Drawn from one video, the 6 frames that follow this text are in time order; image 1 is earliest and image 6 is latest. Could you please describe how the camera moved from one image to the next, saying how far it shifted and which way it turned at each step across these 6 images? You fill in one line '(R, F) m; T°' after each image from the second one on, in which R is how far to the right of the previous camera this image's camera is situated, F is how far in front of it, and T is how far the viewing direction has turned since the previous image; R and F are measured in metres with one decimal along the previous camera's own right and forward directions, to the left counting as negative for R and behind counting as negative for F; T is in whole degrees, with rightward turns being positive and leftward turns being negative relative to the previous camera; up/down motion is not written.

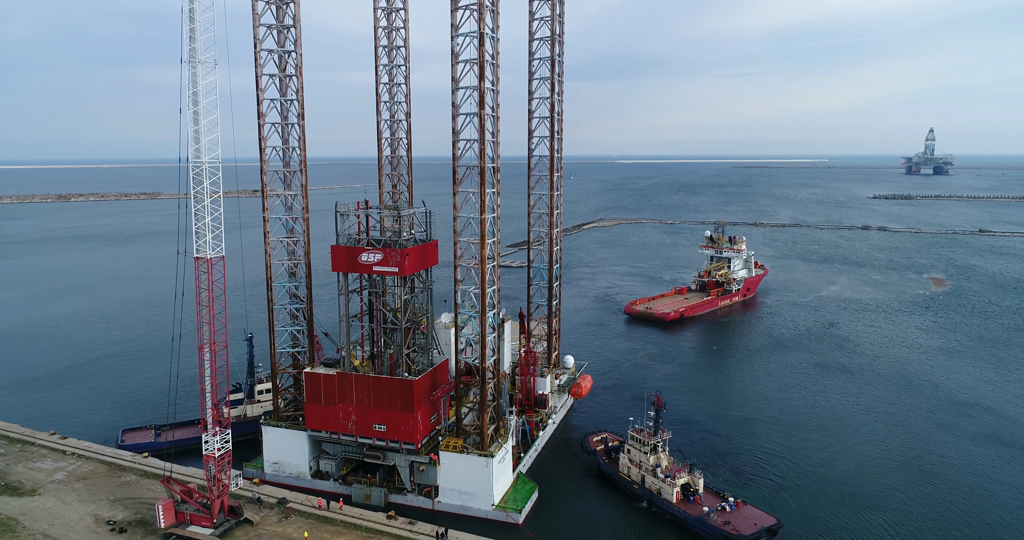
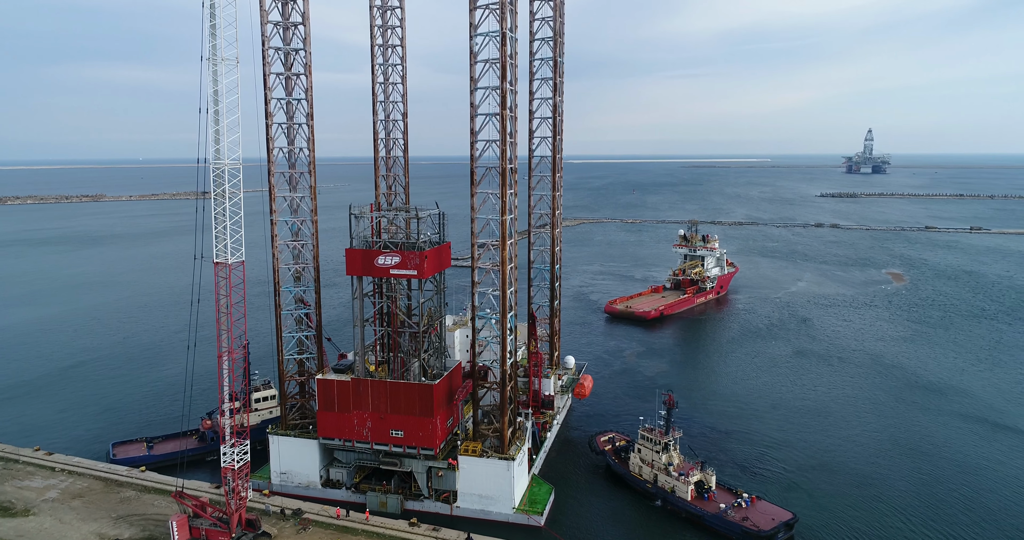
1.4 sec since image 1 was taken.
(-2.4, +0.3) m; +3°
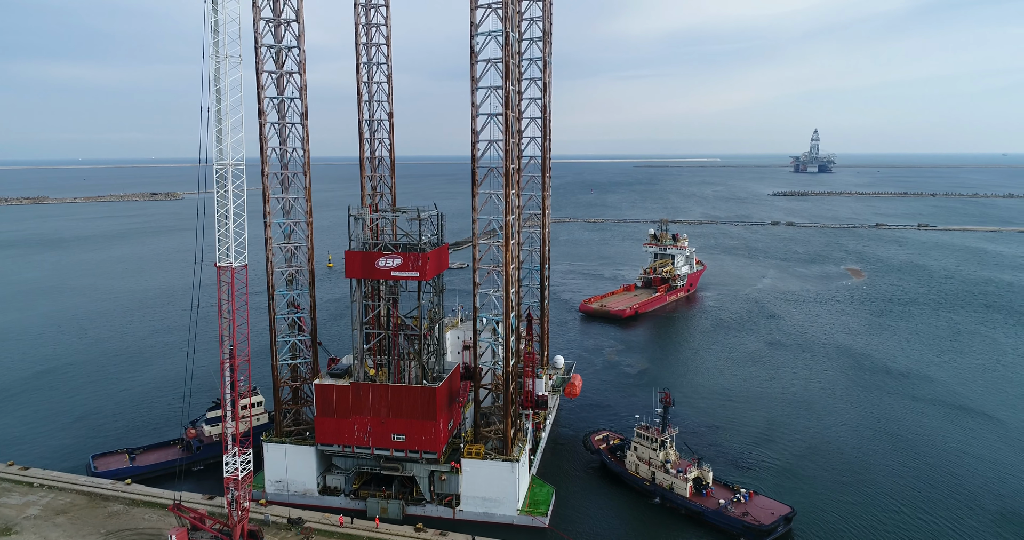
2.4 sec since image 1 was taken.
(-1.6, +0.1) m; +3°
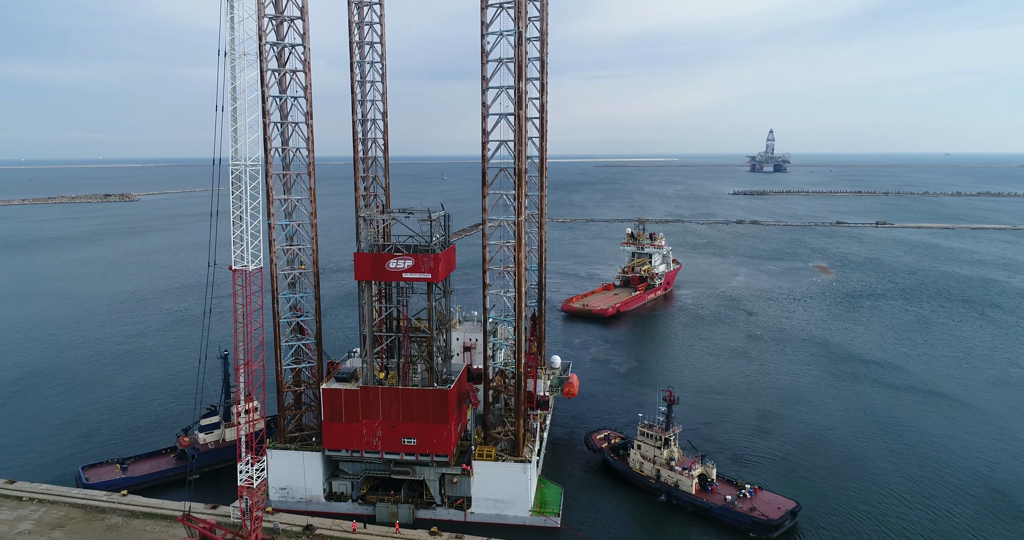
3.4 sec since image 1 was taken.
(-1.7, +0.1) m; +3°
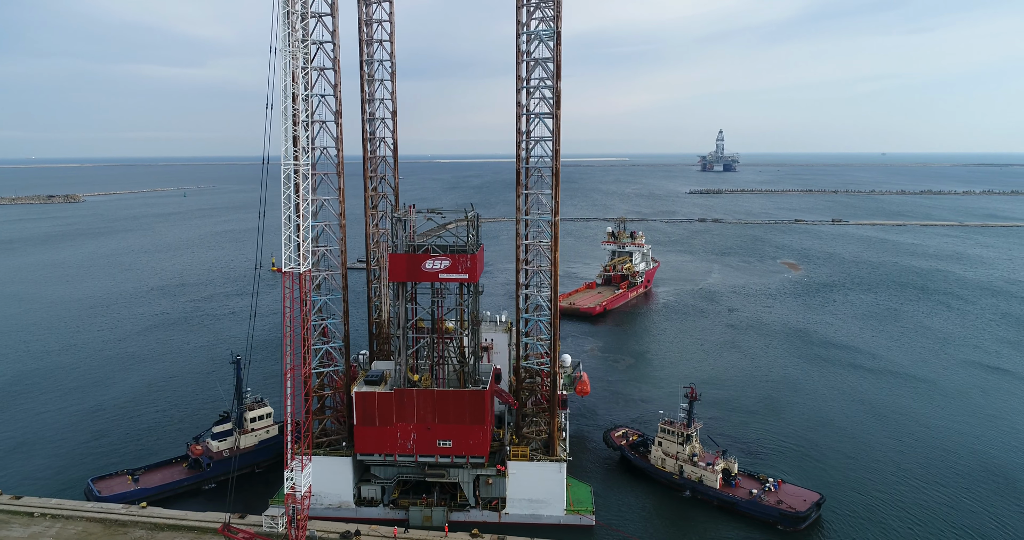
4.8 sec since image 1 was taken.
(-2.9, +0.1) m; +3°
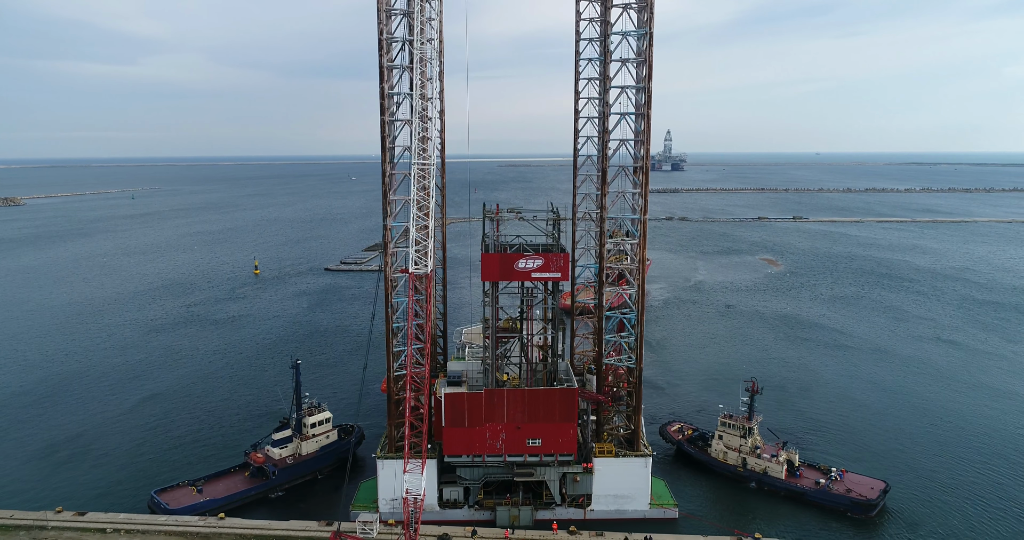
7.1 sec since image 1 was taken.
(-5.0, +0.1) m; +3°
